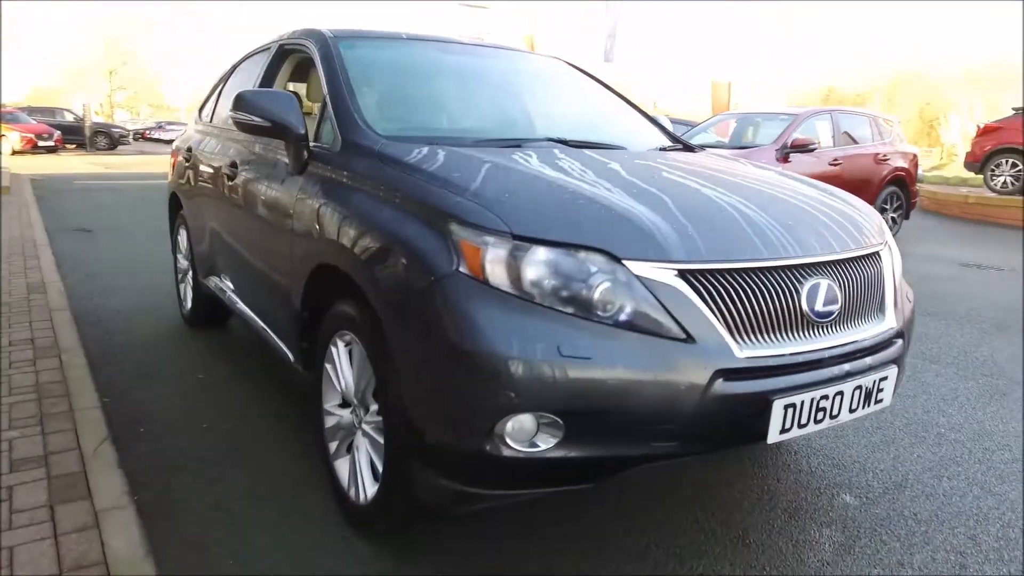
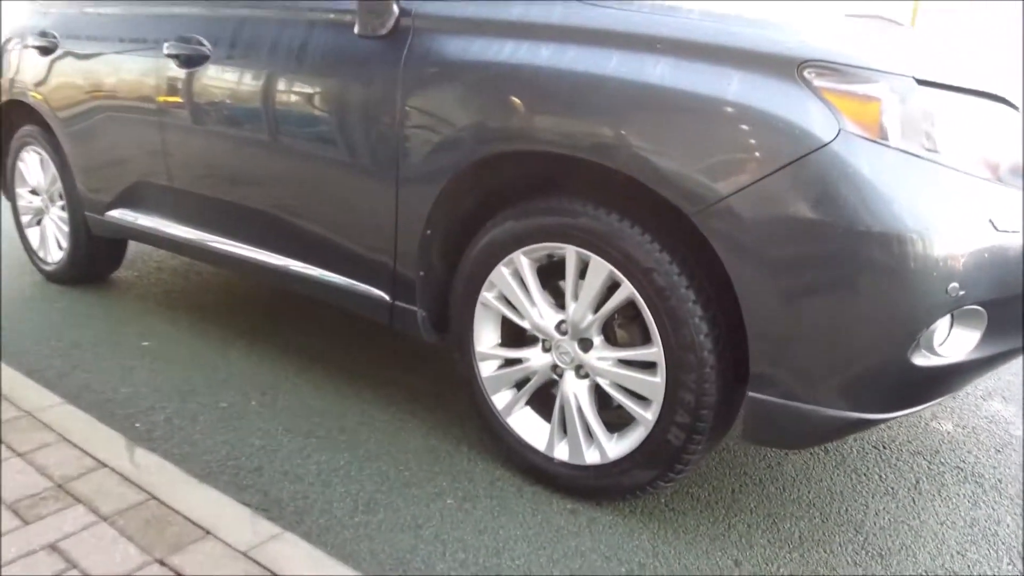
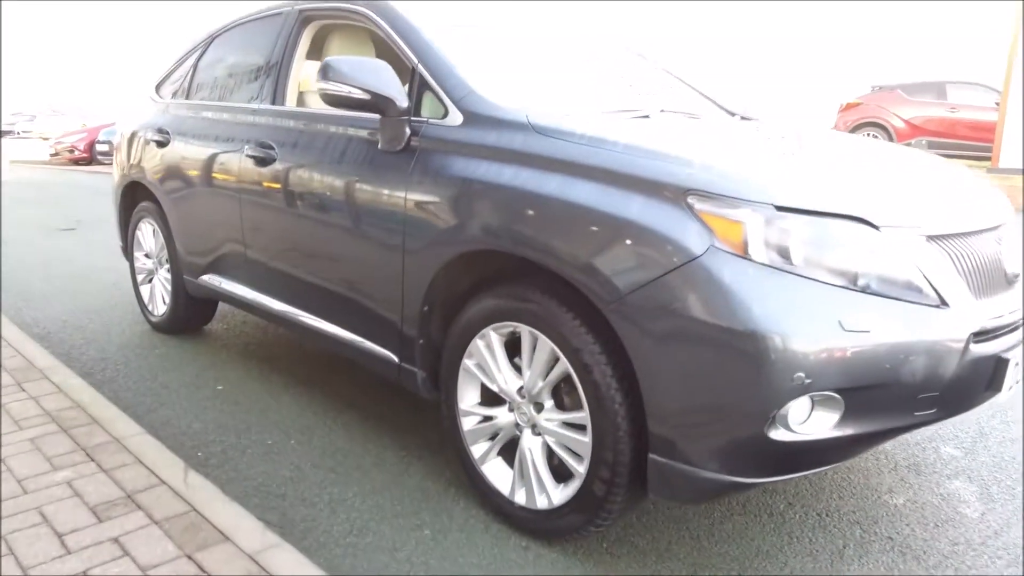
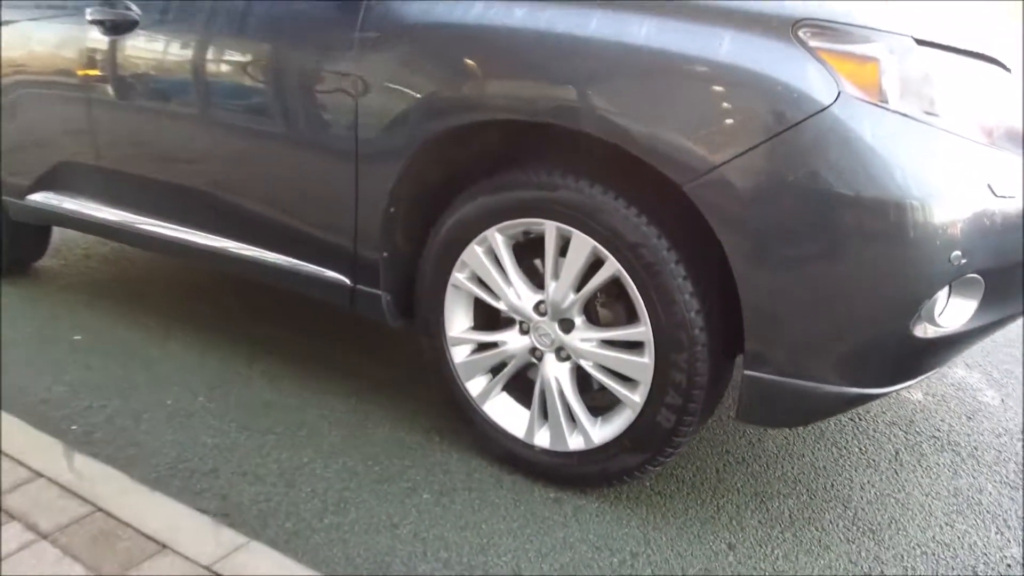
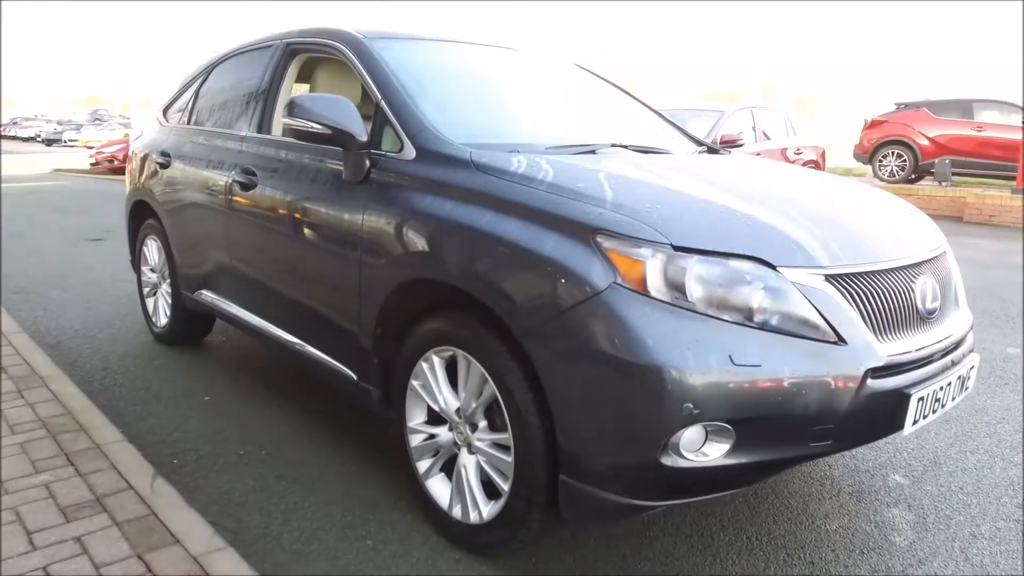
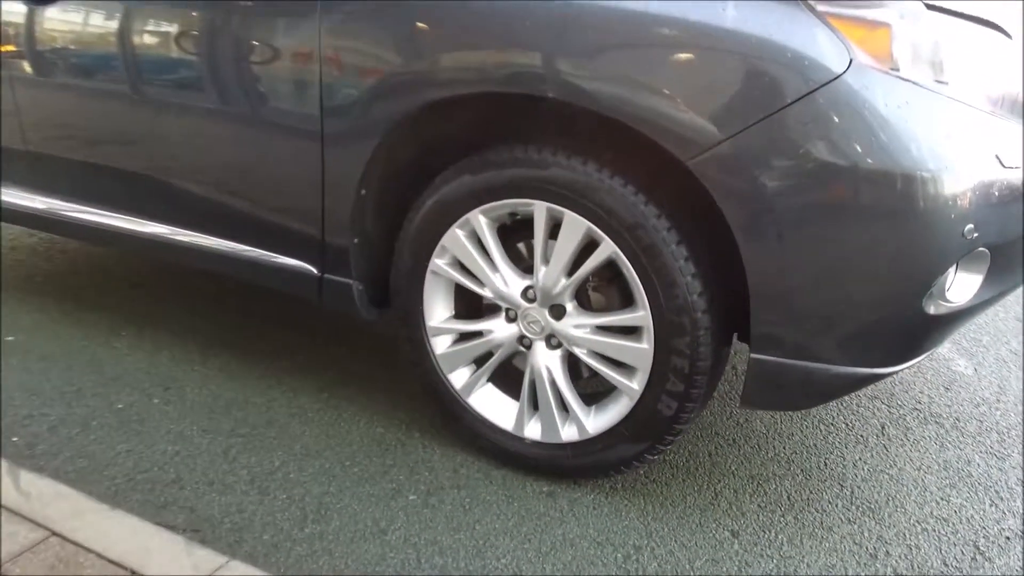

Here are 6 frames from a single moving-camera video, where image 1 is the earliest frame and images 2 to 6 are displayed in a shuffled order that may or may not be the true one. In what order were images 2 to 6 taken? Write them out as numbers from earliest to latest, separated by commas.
5, 3, 2, 4, 6
